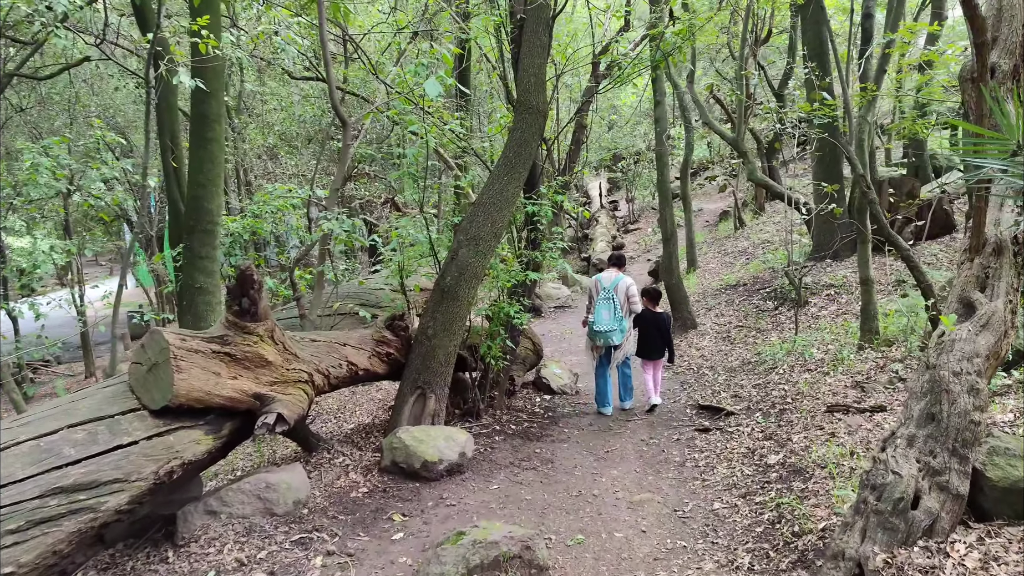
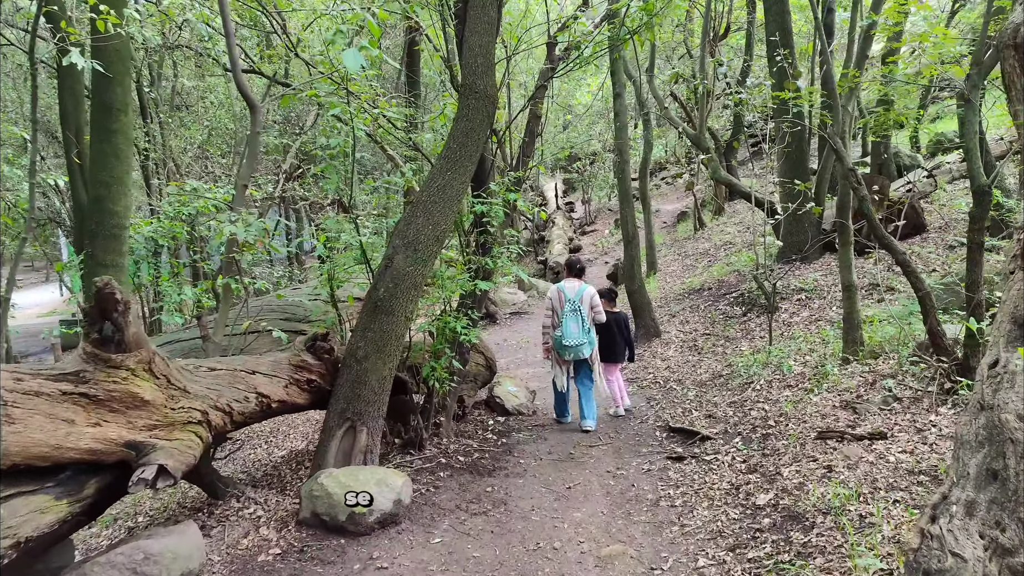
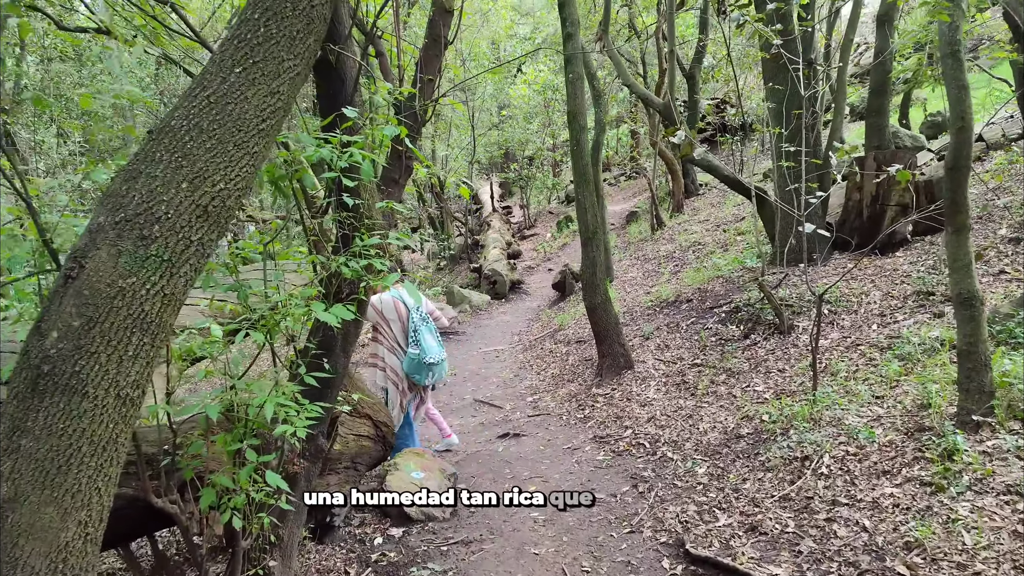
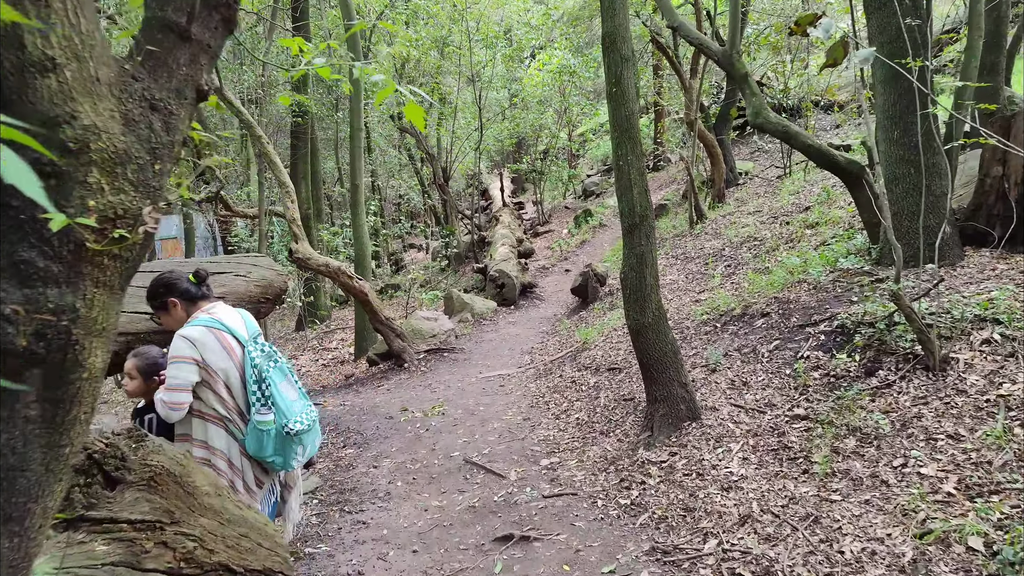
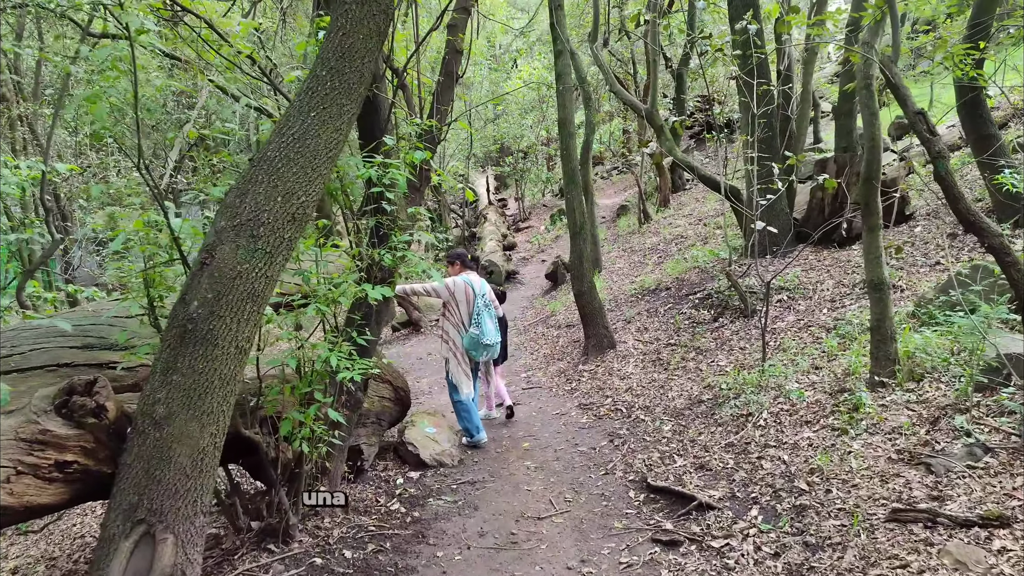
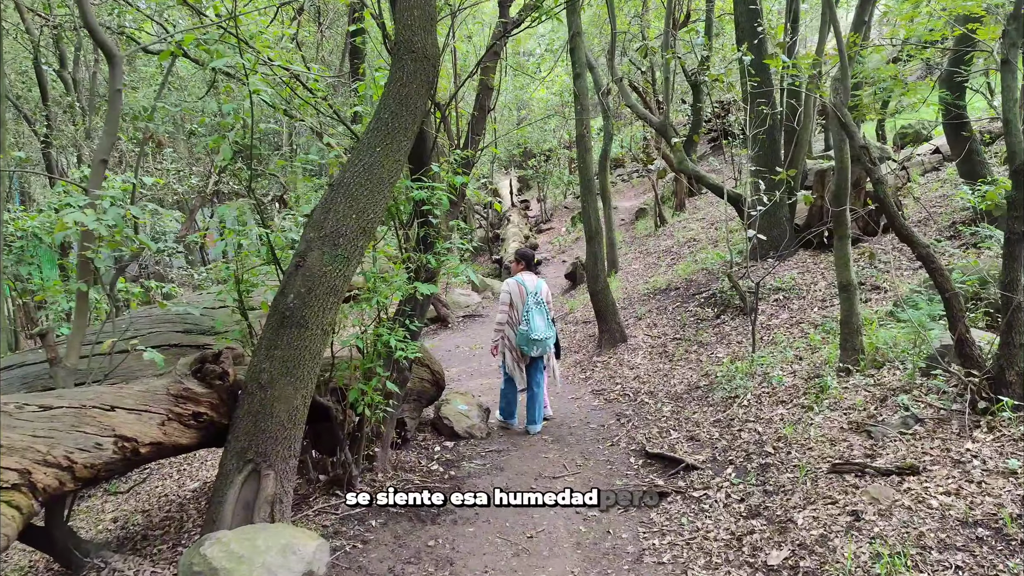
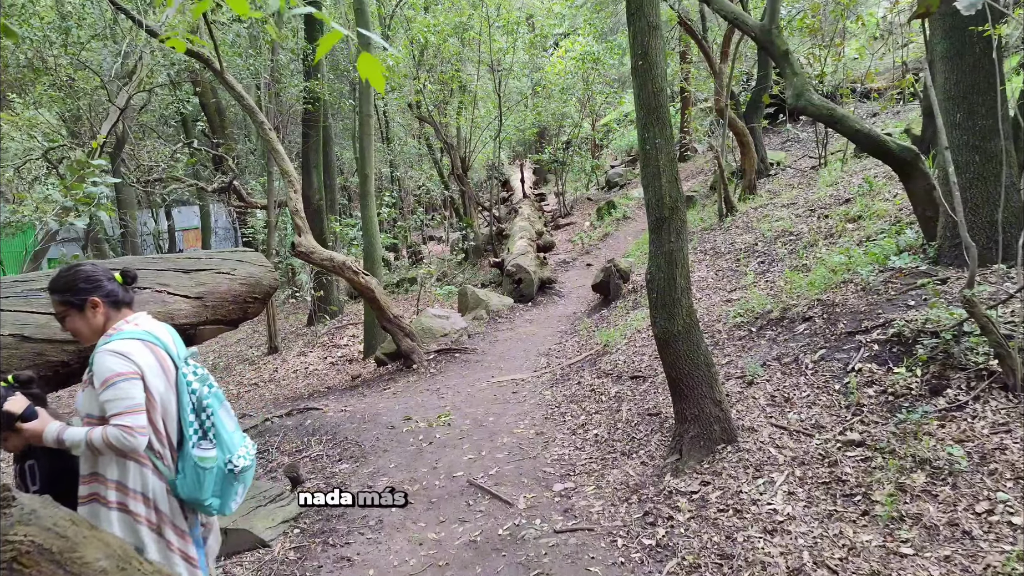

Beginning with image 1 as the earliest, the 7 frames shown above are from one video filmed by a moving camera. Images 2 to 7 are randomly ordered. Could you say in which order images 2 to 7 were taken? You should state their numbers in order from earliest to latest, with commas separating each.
2, 6, 5, 3, 4, 7
